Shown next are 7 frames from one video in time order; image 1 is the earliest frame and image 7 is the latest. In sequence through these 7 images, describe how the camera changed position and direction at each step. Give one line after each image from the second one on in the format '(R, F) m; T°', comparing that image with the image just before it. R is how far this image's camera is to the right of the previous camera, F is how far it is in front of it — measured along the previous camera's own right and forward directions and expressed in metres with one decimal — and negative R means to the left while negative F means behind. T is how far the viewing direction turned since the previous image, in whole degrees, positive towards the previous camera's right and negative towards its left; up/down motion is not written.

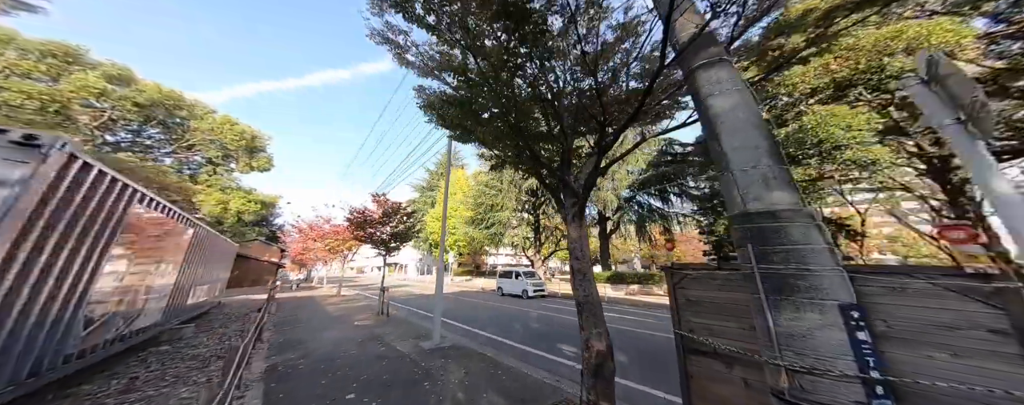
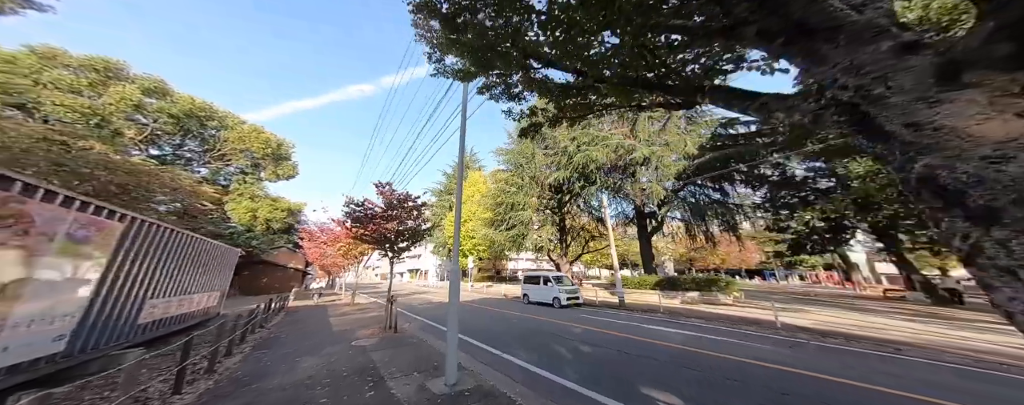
(-0.3, +1.2) m; -4°
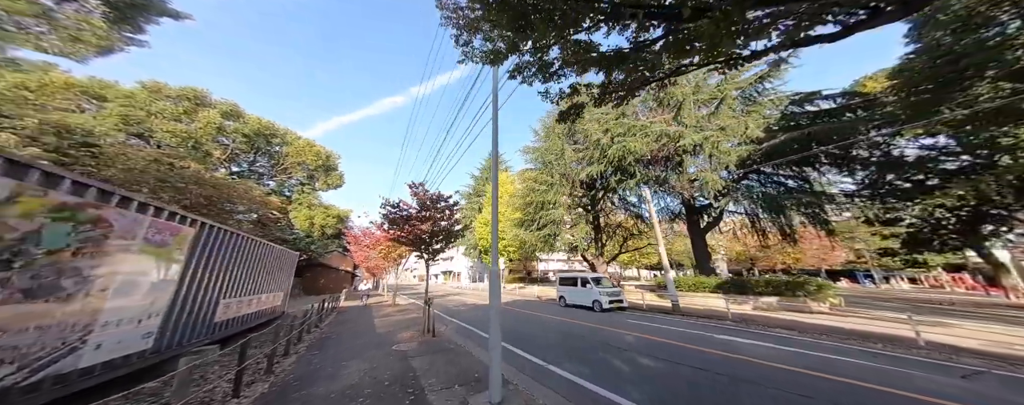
(-0.2, +0.3) m; -6°
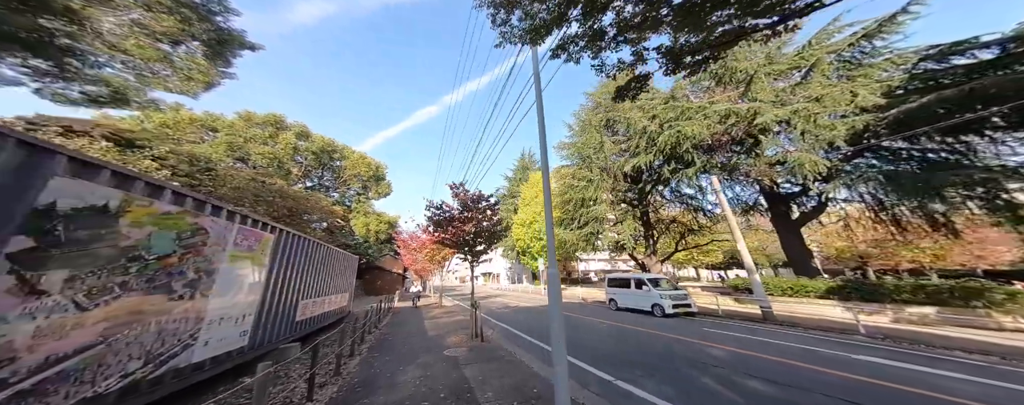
(-0.3, +0.4) m; -7°
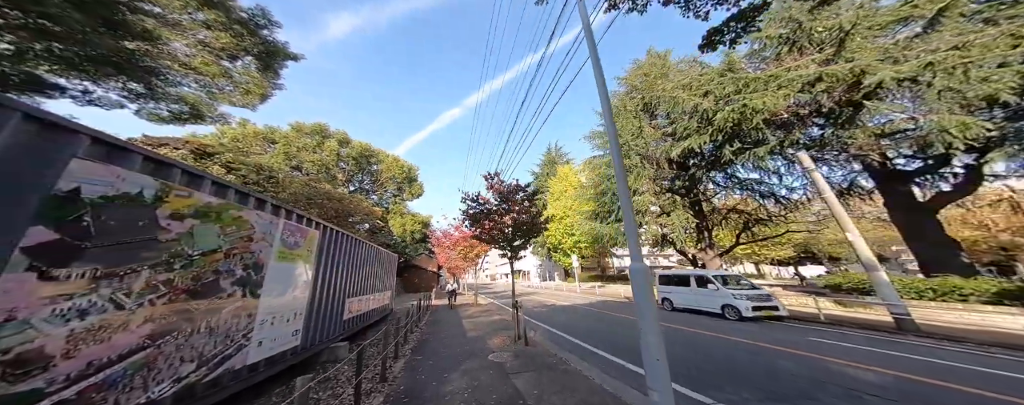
(-0.4, +0.6) m; -5°
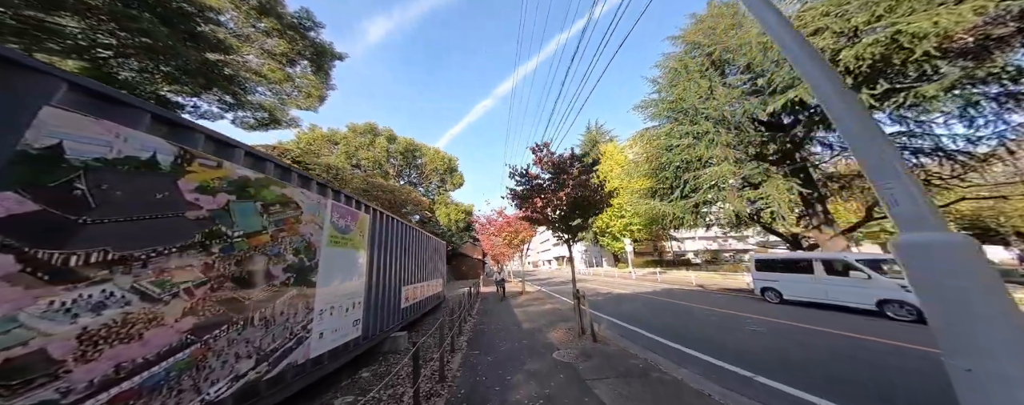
(-0.5, +0.9) m; -8°
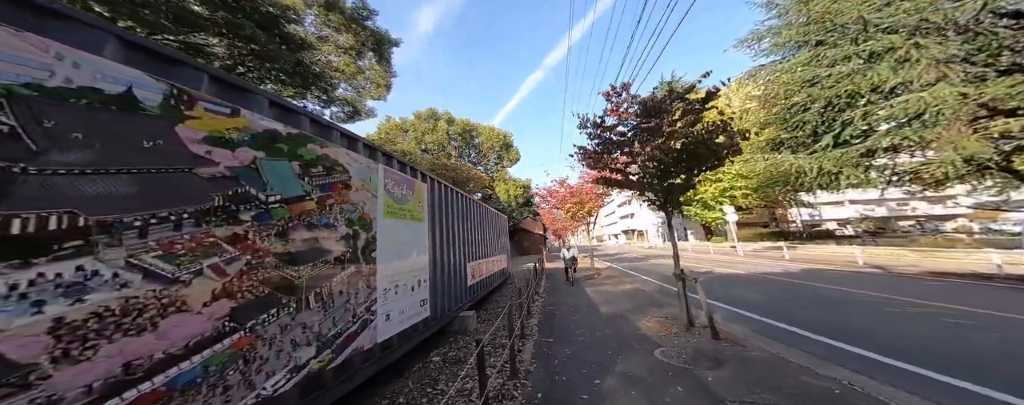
(-0.4, +1.1) m; -12°
